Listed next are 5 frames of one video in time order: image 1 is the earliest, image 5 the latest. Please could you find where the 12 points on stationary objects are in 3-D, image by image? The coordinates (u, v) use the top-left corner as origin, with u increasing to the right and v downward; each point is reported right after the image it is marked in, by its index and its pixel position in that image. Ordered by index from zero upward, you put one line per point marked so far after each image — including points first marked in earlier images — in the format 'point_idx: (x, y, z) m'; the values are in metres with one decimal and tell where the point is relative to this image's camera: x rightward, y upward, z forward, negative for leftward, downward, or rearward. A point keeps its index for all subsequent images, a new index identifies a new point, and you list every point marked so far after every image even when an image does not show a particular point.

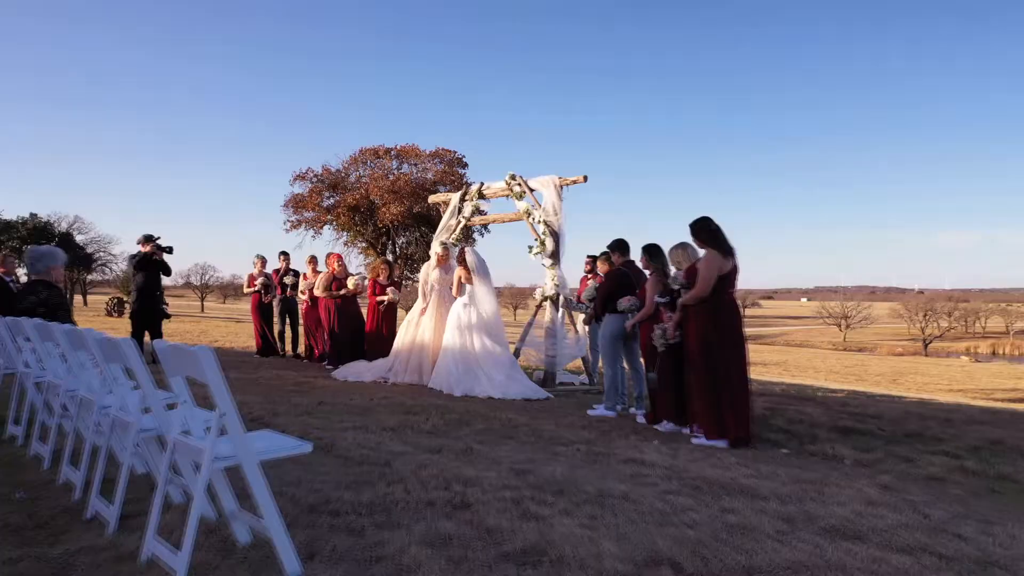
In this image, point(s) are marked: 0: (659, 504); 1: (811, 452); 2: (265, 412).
0: (+0.7, -1.0, +4.0) m
1: (+2.1, -1.2, +6.1) m
2: (-1.9, -1.0, +6.8) m
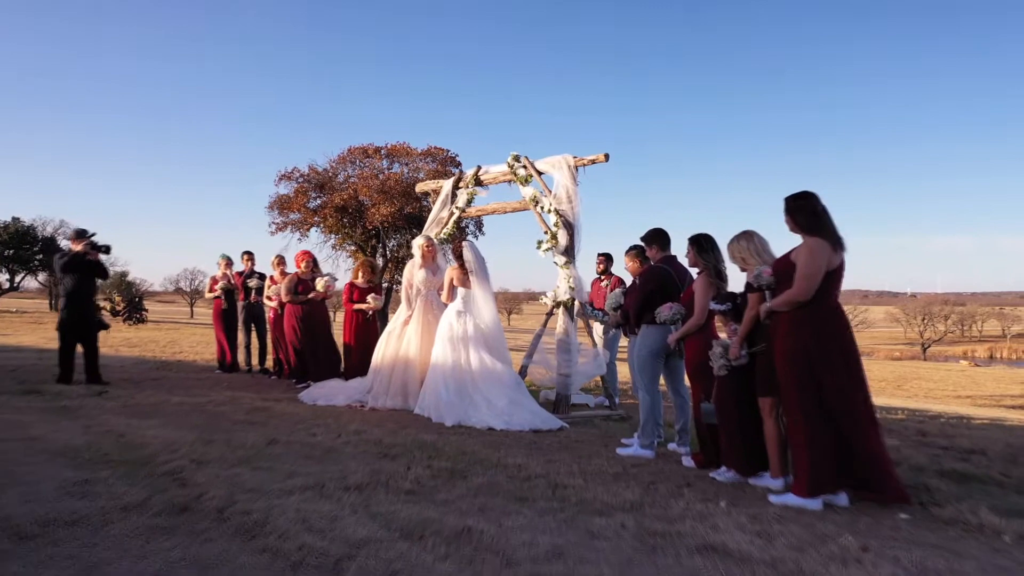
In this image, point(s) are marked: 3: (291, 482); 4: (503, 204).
0: (+0.8, -1.0, +2.2) m
1: (+2.2, -1.2, +4.3) m
2: (-1.9, -1.0, +5.0) m
3: (-1.1, -1.0, +4.4) m
4: (-0.1, +0.8, +8.6) m
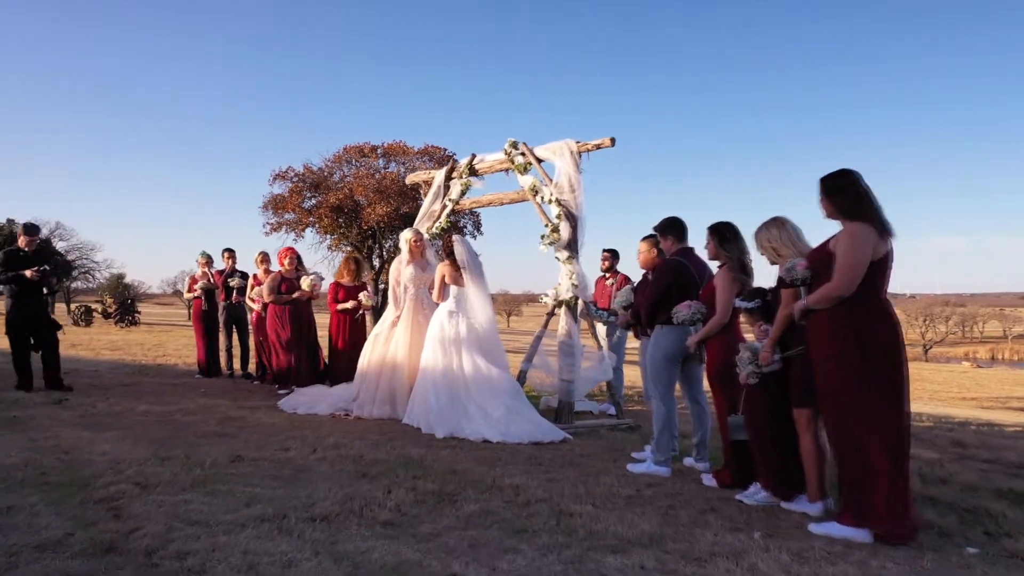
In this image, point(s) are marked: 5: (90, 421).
0: (+0.7, -1.0, +1.5) m
1: (+2.1, -1.1, +3.7) m
2: (-1.9, -1.0, +4.3) m
3: (-1.1, -1.0, +3.7) m
4: (-0.1, +0.9, +7.9) m
5: (-3.1, -1.0, +6.4) m
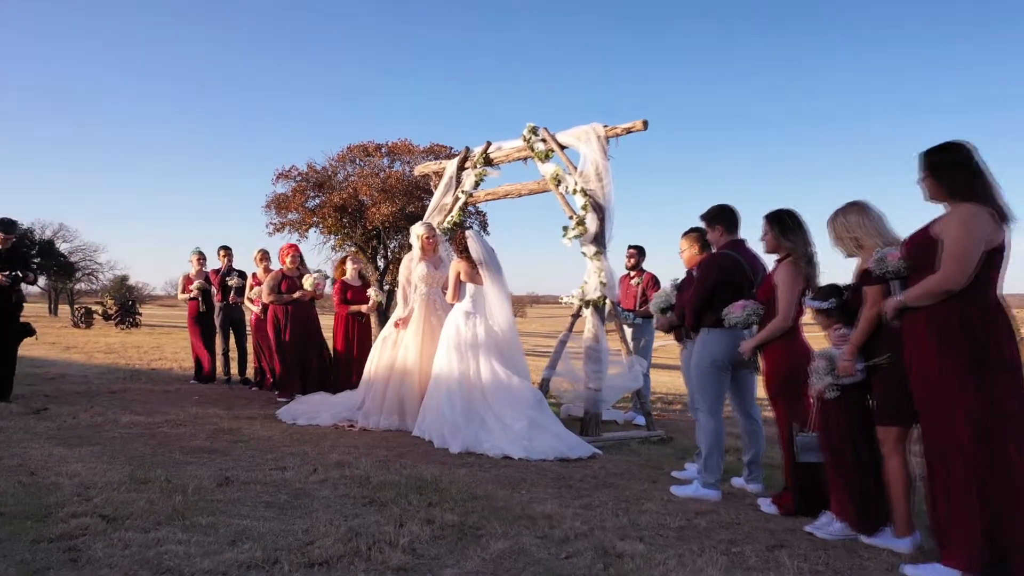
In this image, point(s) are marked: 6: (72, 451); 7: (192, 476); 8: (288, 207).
0: (+0.9, -0.9, +0.9) m
1: (+2.3, -1.1, +3.0) m
2: (-1.8, -1.0, +3.7) m
3: (-1.0, -1.0, +3.1) m
4: (0.0, +0.9, +7.3) m
5: (-3.0, -1.0, +5.8) m
6: (-2.6, -1.0, +5.2) m
7: (-1.7, -1.0, +4.5) m
8: (-5.1, +1.9, +19.6) m
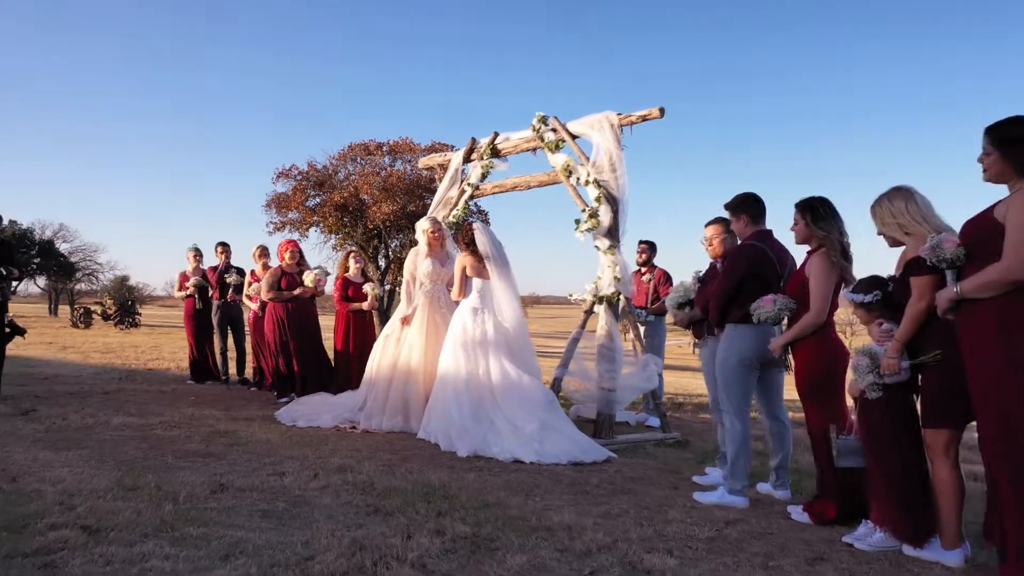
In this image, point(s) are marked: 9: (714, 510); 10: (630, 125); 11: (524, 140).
0: (+0.9, -0.9, +0.6) m
1: (+2.4, -1.1, +2.7) m
2: (-1.7, -0.9, +3.4) m
3: (-0.9, -0.9, +2.8) m
4: (+0.1, +0.9, +7.0) m
5: (-2.9, -0.9, +5.5) m
6: (-2.6, -0.9, +4.9) m
7: (-1.6, -1.0, +4.3) m
8: (-5.0, +1.9, +19.3) m
9: (+1.0, -1.1, +4.2) m
10: (+0.8, +1.2, +6.2) m
11: (+0.1, +1.2, +7.1) m
